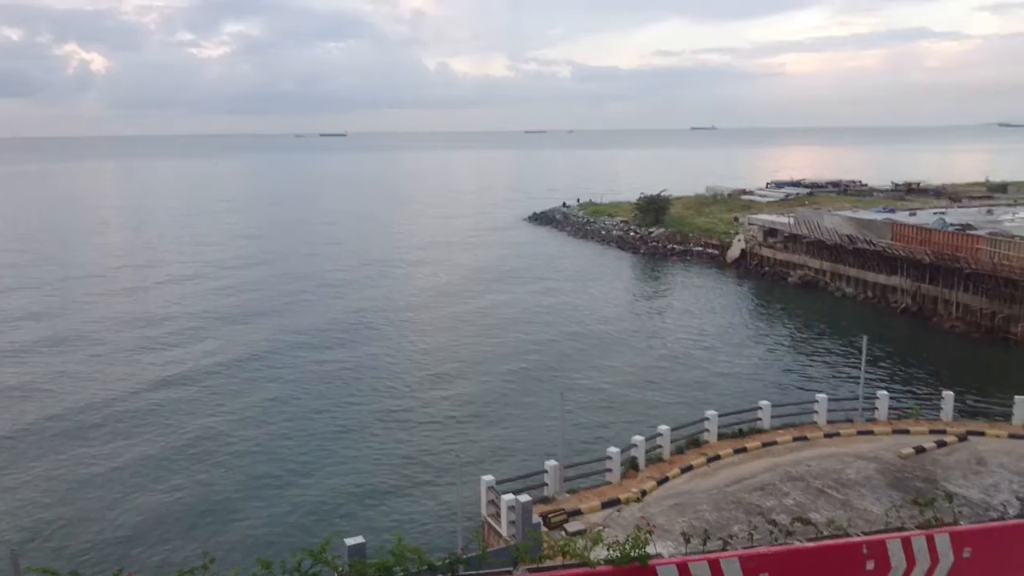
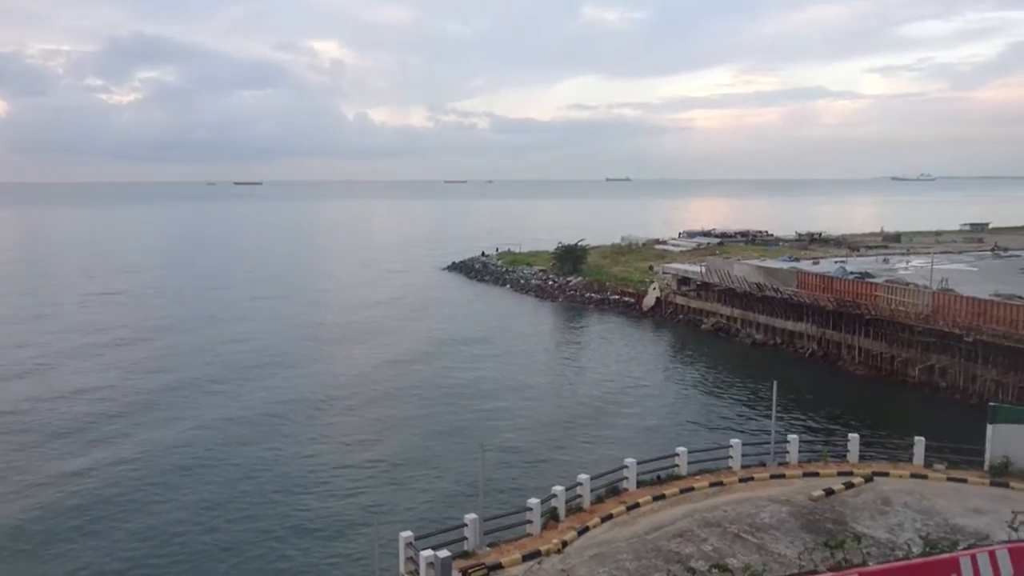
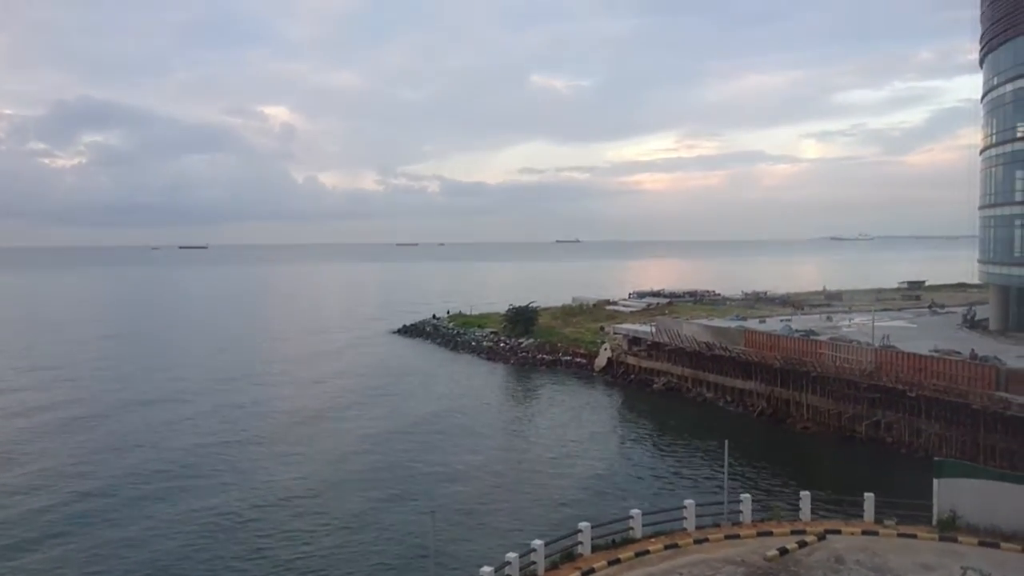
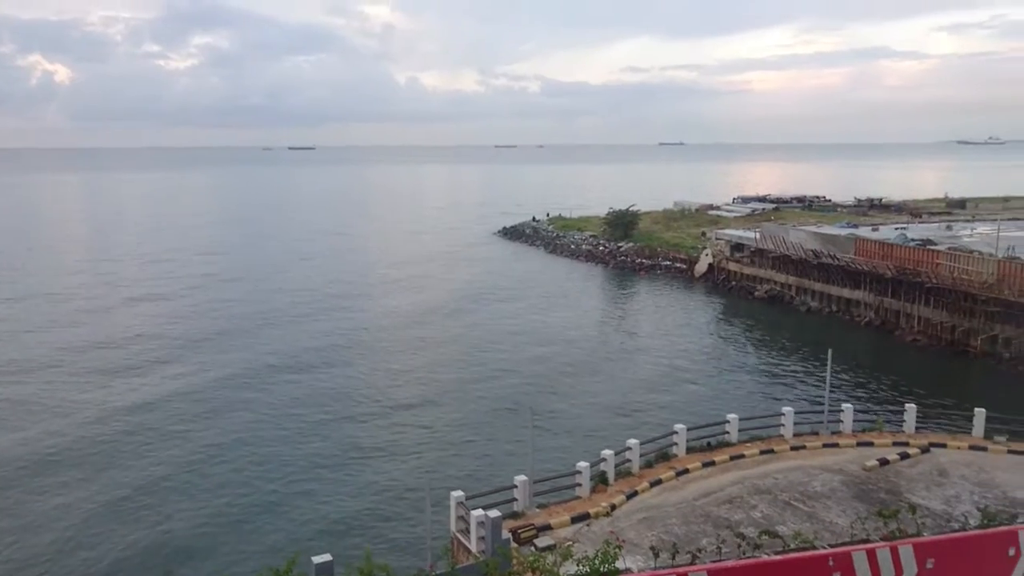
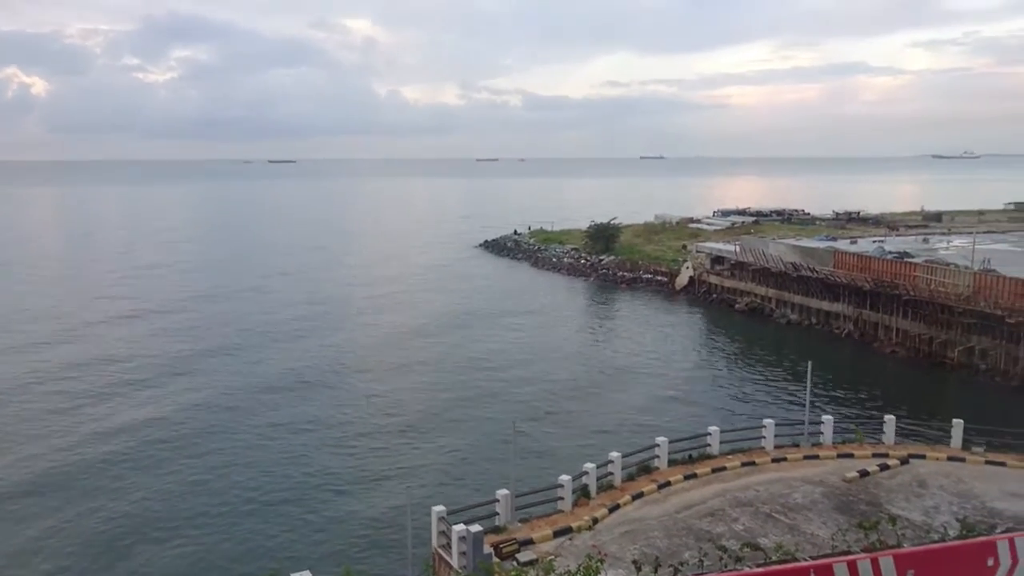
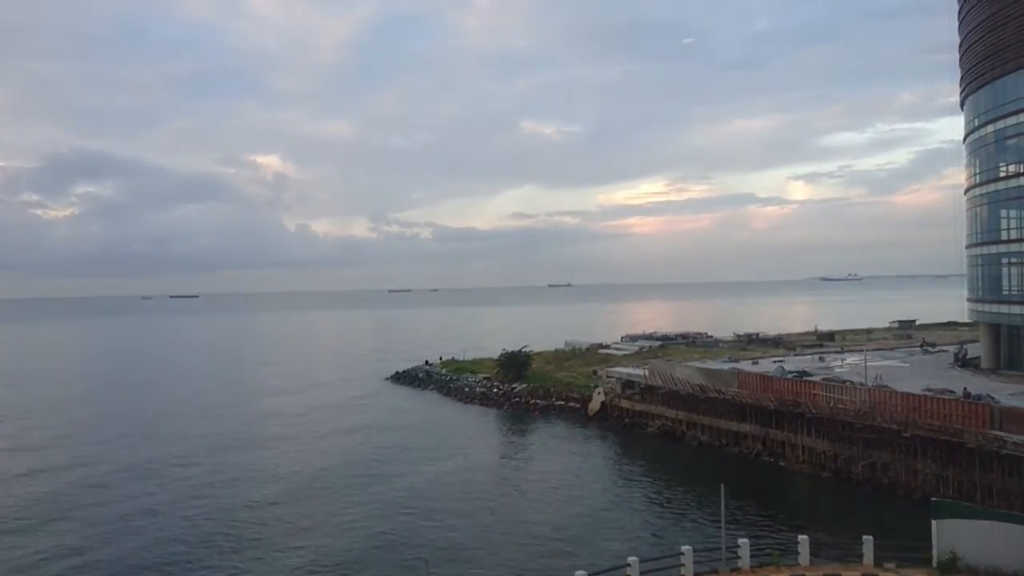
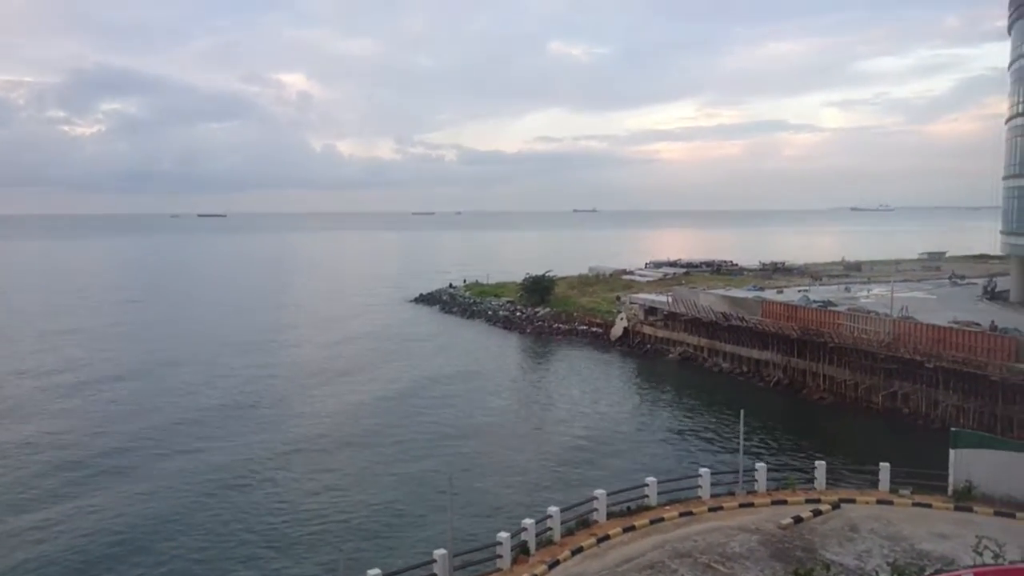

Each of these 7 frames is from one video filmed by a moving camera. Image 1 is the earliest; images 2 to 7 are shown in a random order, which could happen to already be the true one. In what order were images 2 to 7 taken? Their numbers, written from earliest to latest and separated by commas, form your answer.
4, 5, 2, 7, 3, 6
